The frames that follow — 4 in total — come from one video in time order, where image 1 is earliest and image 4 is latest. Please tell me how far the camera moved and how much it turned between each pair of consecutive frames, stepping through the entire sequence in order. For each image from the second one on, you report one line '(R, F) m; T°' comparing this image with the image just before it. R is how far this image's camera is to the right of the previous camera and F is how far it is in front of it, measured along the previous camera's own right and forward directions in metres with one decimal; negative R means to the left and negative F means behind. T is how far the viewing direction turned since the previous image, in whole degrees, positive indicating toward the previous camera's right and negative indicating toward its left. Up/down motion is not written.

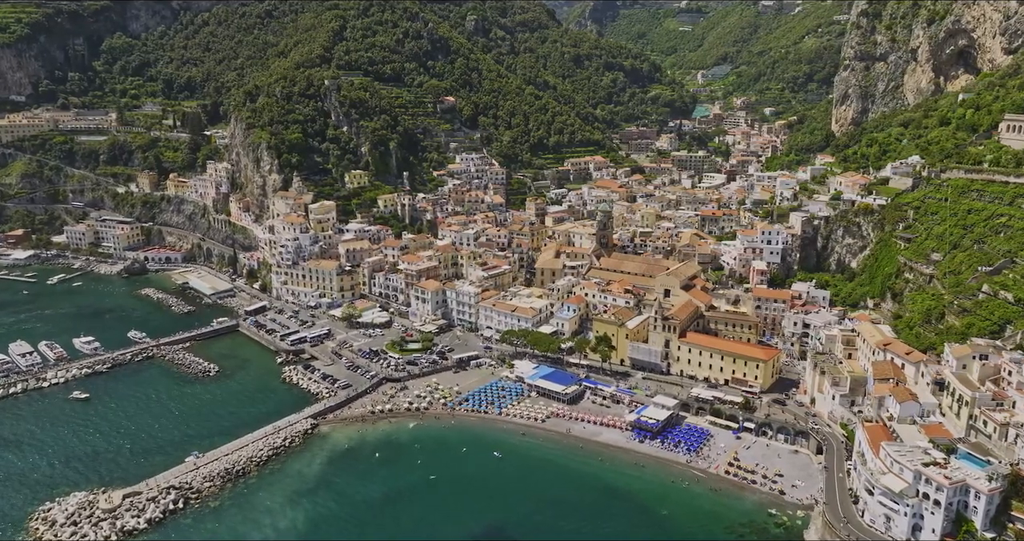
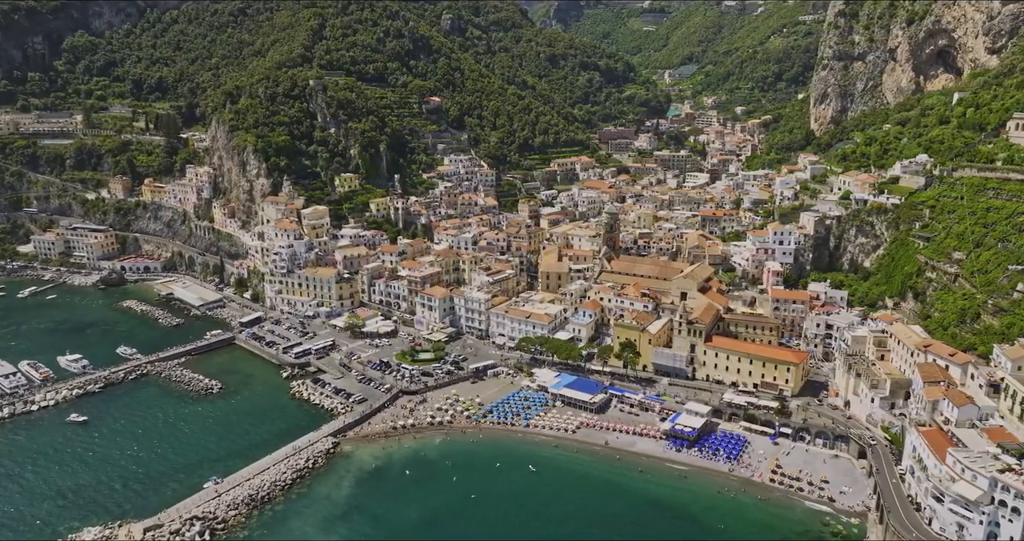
(-5.5, +2.2) m; +3°
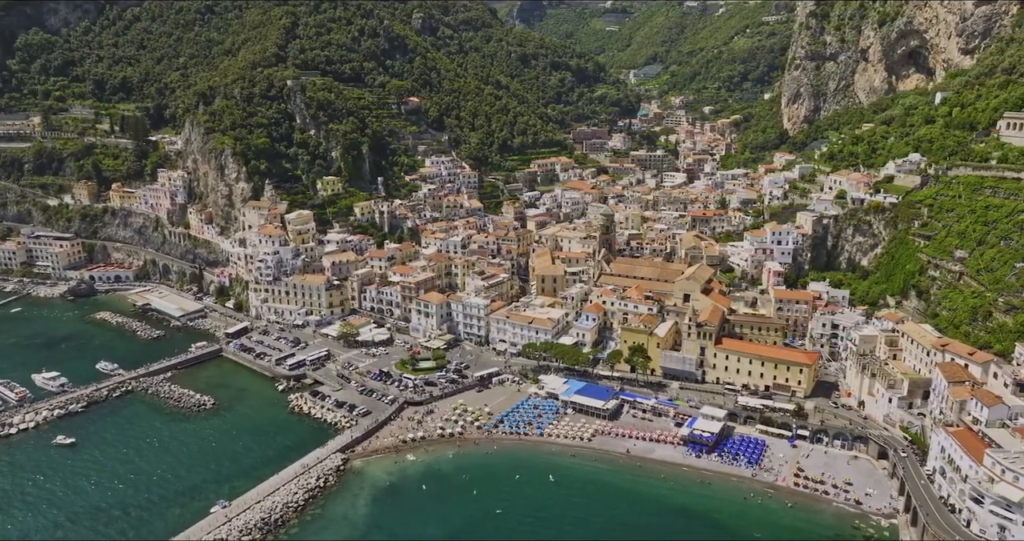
(-4.1, +1.7) m; +3°
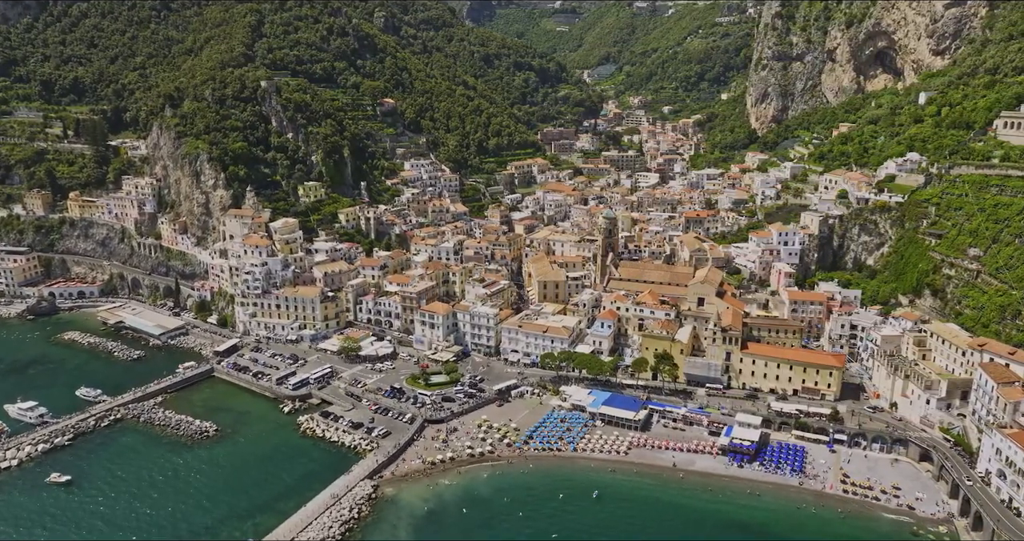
(-6.7, +2.7) m; +4°
